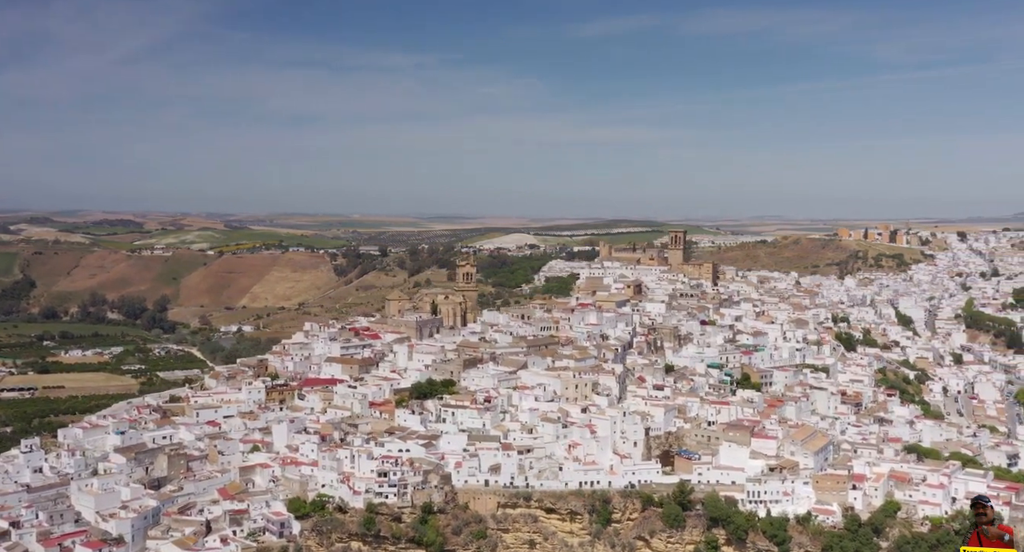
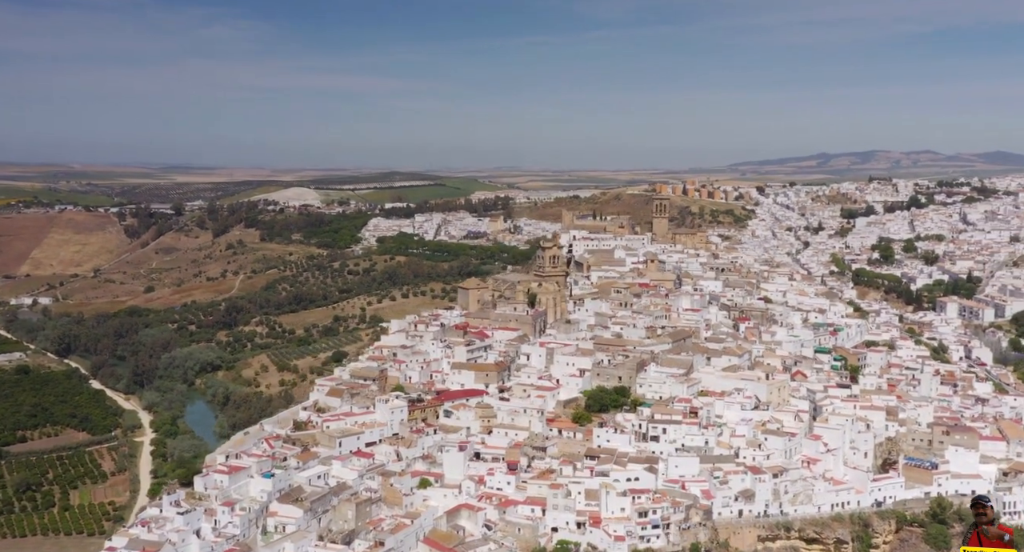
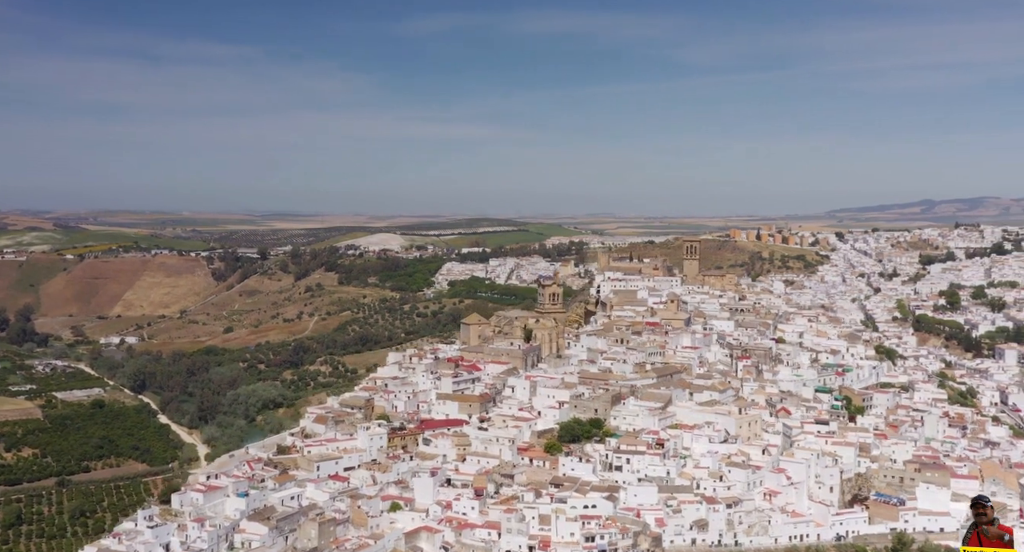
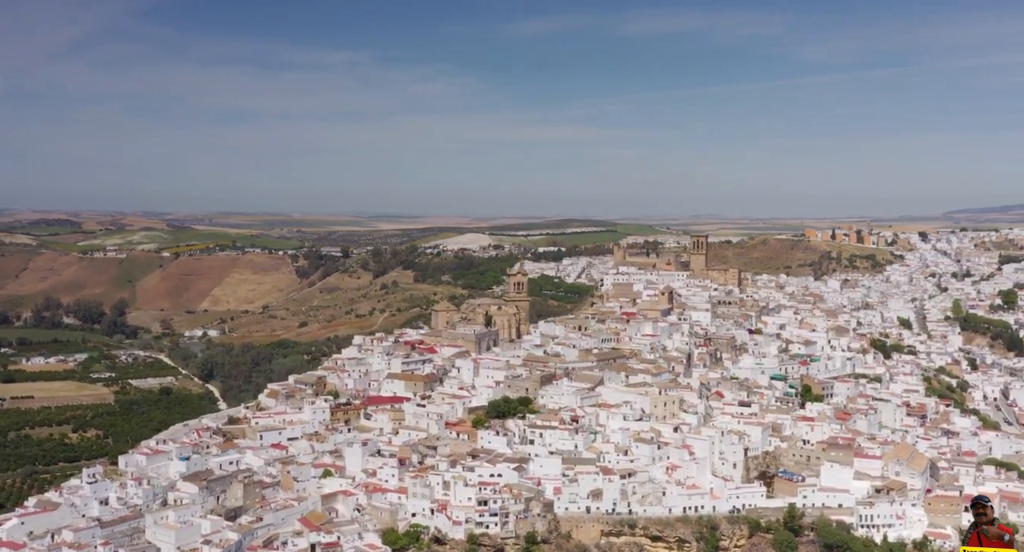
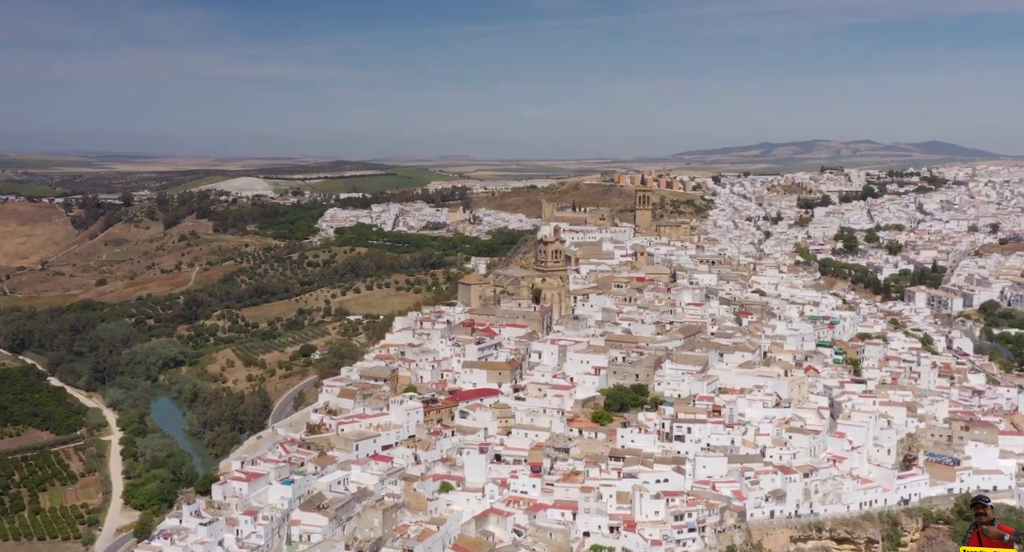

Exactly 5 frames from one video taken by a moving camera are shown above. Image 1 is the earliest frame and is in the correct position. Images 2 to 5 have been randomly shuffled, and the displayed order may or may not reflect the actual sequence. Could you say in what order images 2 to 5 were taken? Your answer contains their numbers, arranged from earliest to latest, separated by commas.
4, 3, 2, 5
